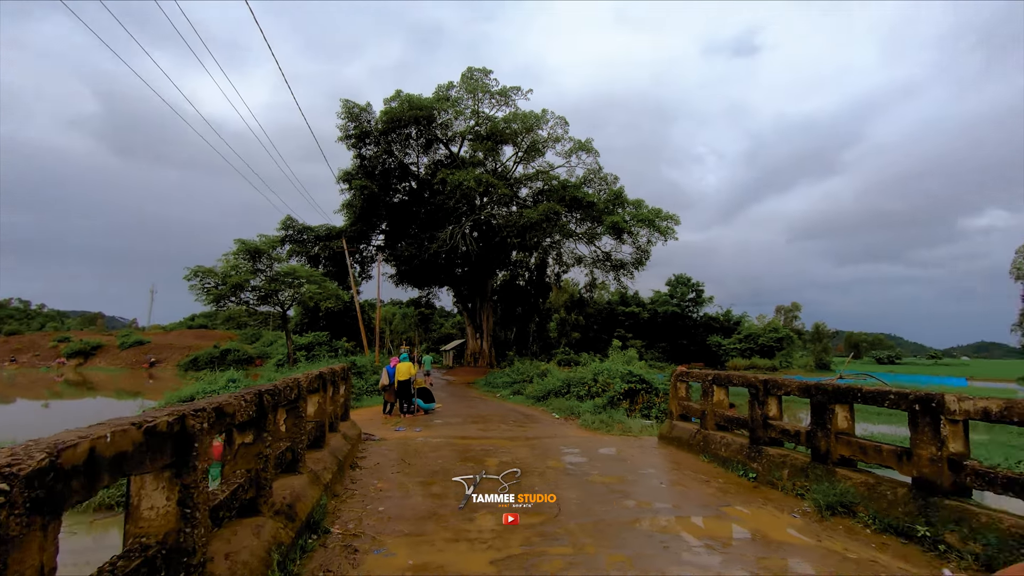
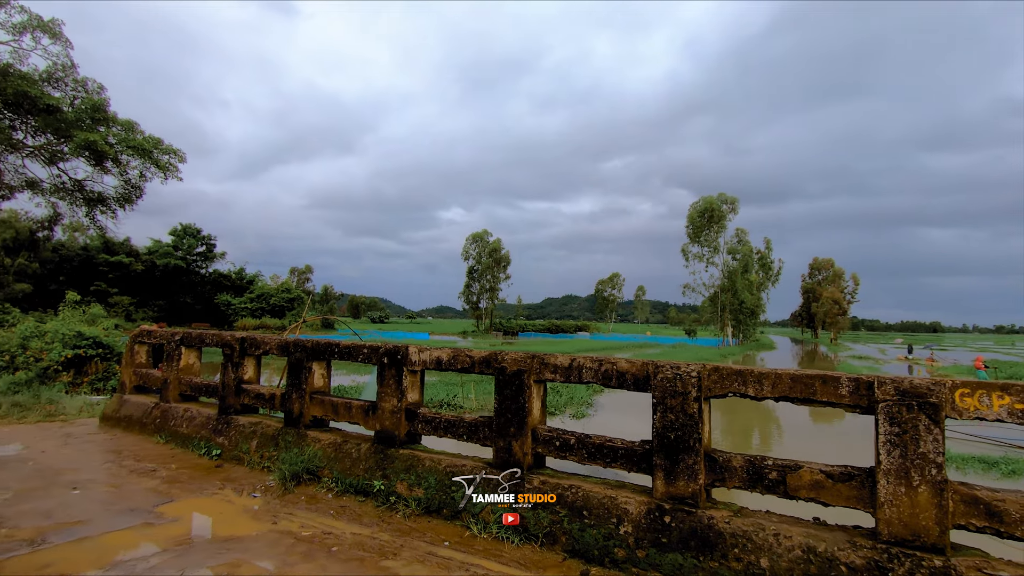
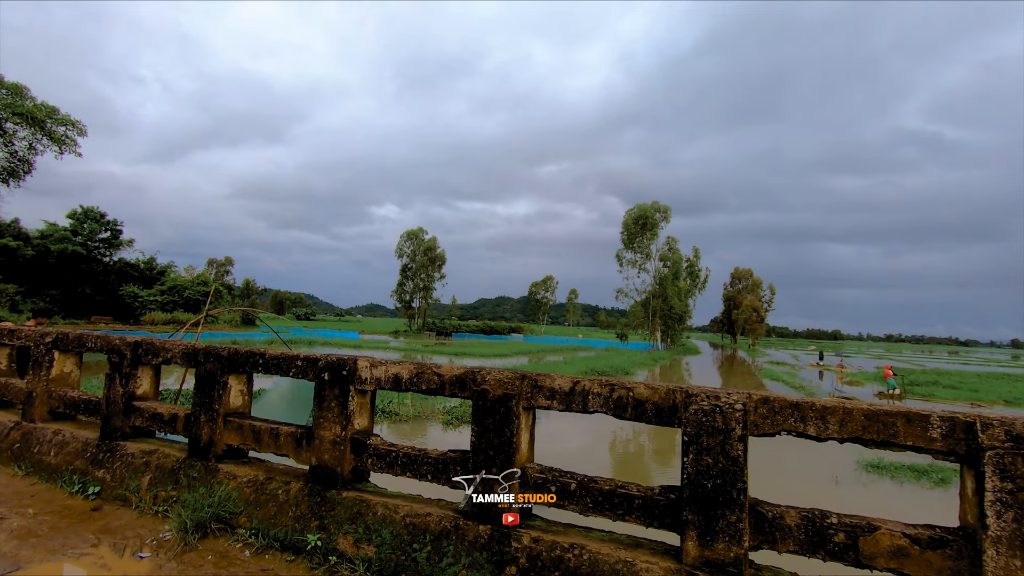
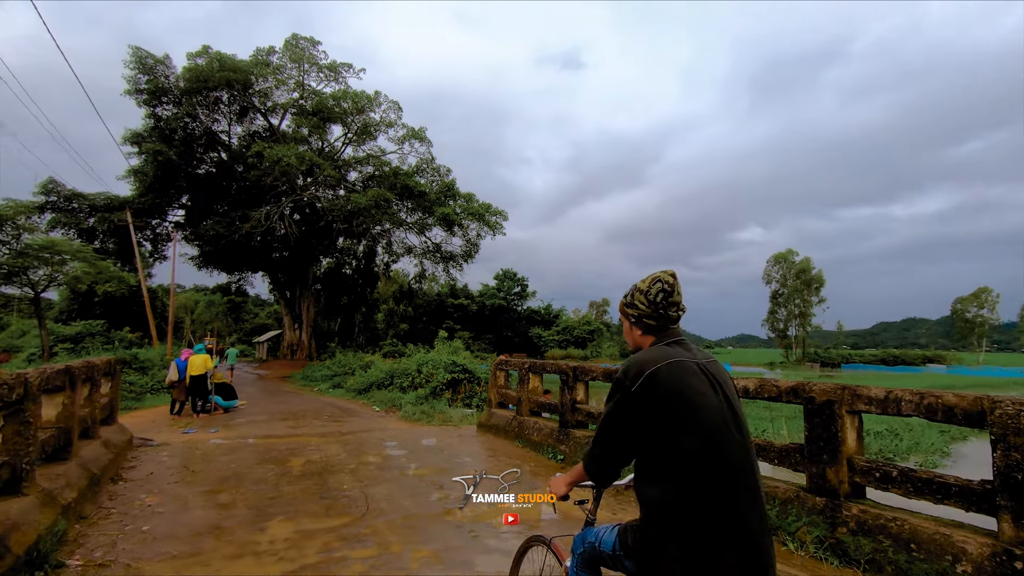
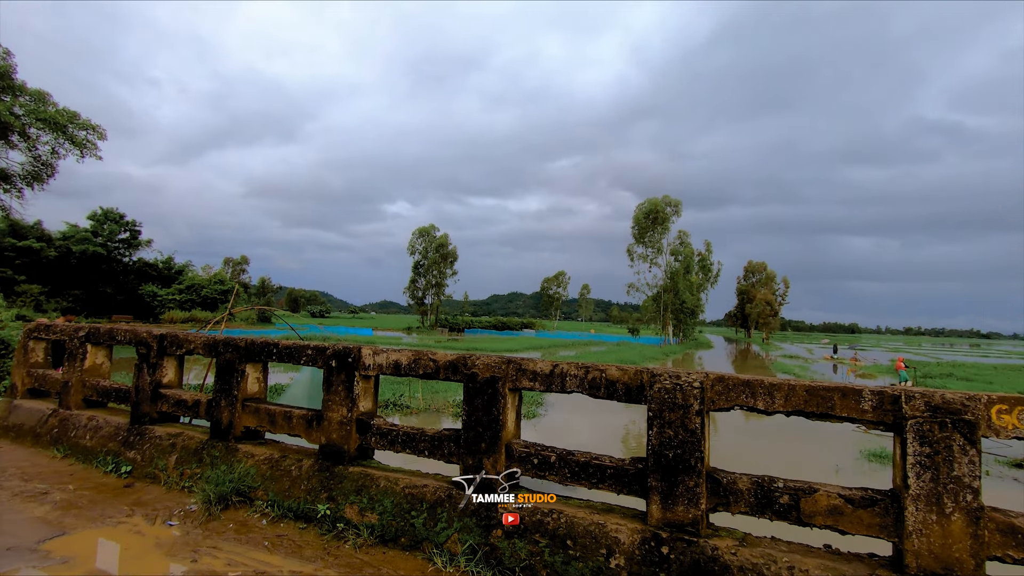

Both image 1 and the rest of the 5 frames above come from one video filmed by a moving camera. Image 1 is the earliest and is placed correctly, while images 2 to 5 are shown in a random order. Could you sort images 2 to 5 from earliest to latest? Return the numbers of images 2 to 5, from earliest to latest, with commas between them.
4, 2, 5, 3
